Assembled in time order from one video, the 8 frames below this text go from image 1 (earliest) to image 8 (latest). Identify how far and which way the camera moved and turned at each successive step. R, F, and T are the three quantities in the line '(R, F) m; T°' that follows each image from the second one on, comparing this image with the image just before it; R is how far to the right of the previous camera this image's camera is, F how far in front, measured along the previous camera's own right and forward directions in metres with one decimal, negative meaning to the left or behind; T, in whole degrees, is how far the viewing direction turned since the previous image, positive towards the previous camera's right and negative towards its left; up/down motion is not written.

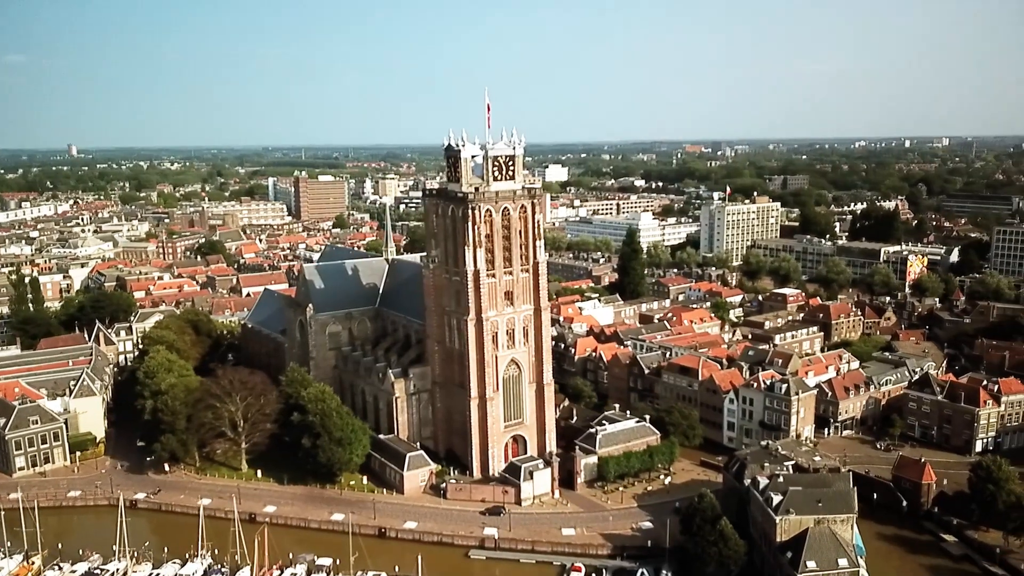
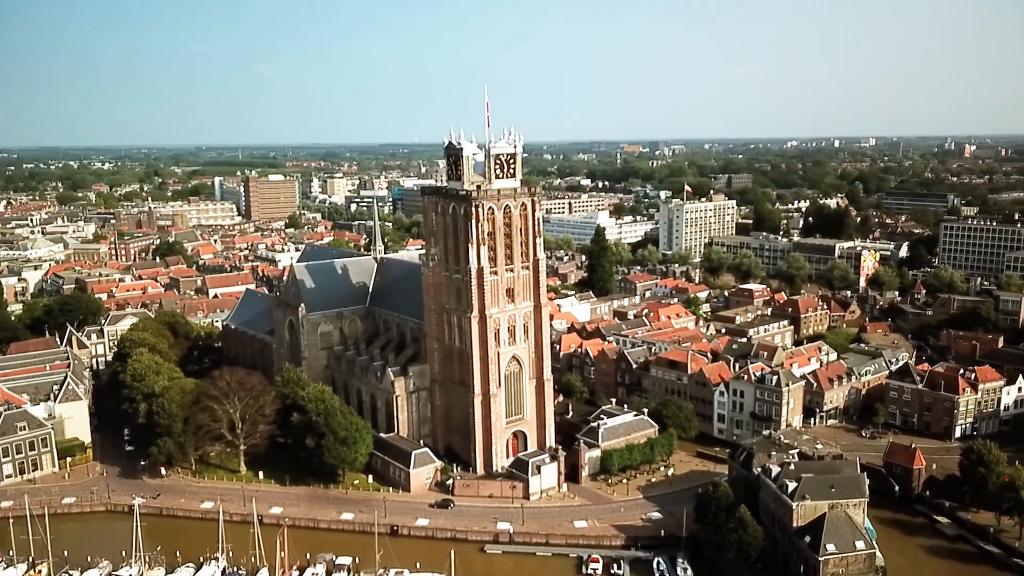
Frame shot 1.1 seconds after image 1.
(-3.1, -0.2) m; +4°
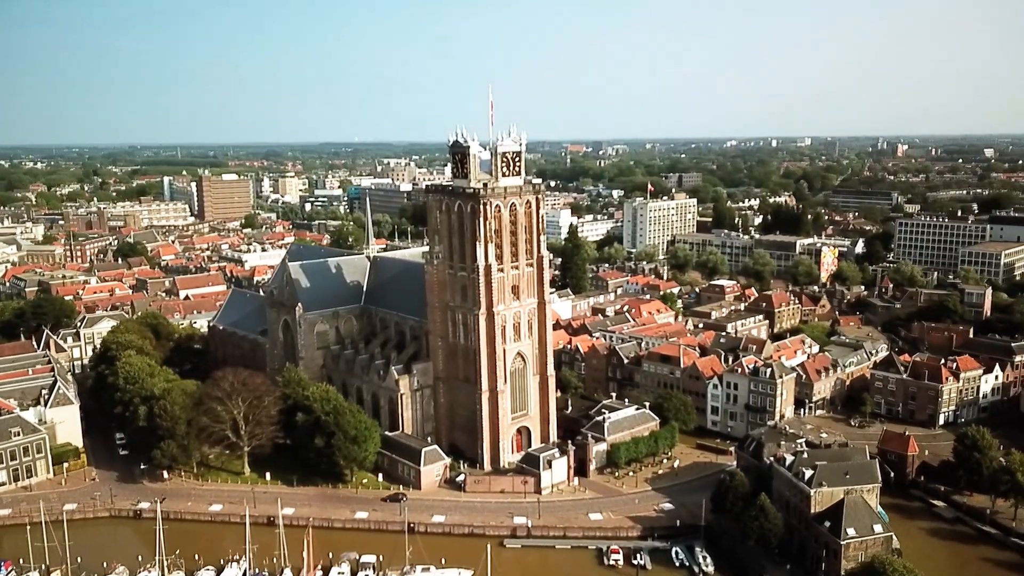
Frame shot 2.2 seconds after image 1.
(-3.2, -0.2) m; +3°
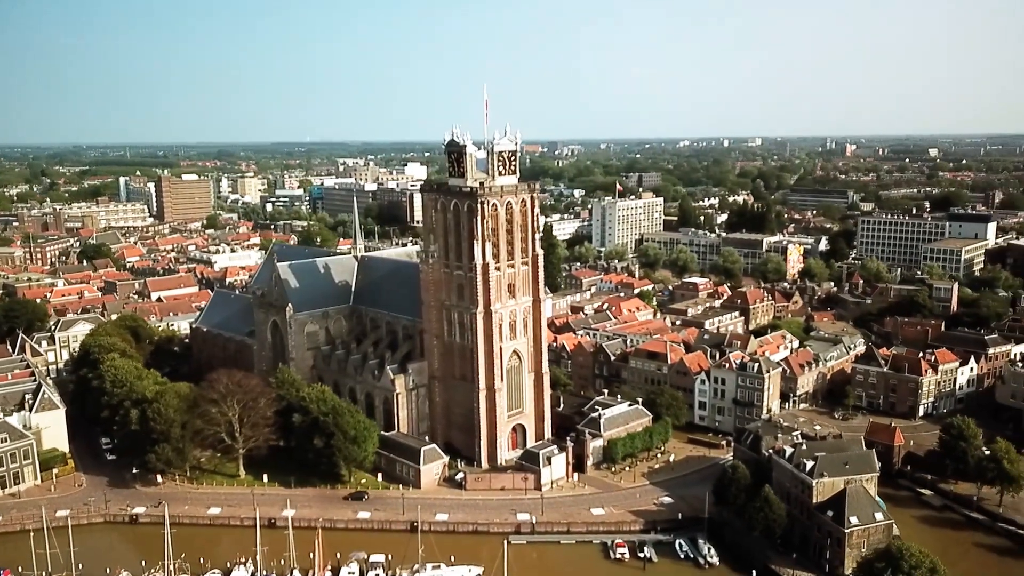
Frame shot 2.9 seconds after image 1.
(-2.1, -0.2) m; +3°
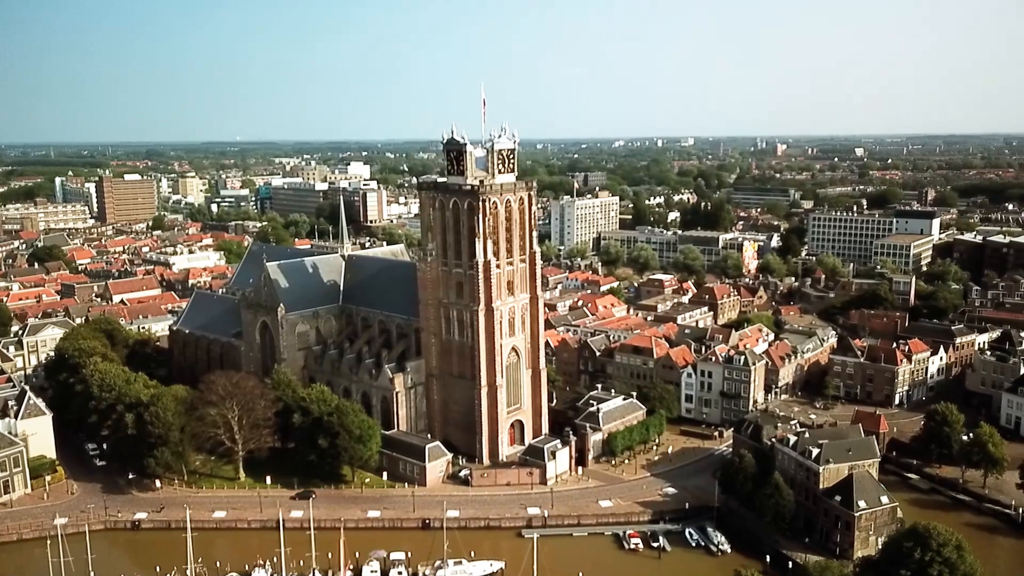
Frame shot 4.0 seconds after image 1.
(-3.2, -0.3) m; +4°
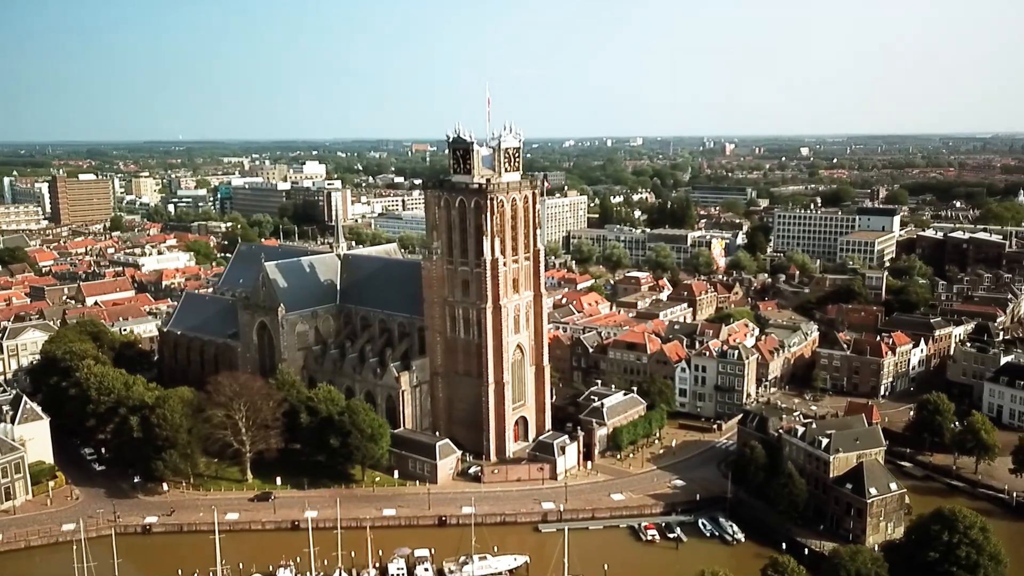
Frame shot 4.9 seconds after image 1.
(-2.8, -0.3) m; +3°
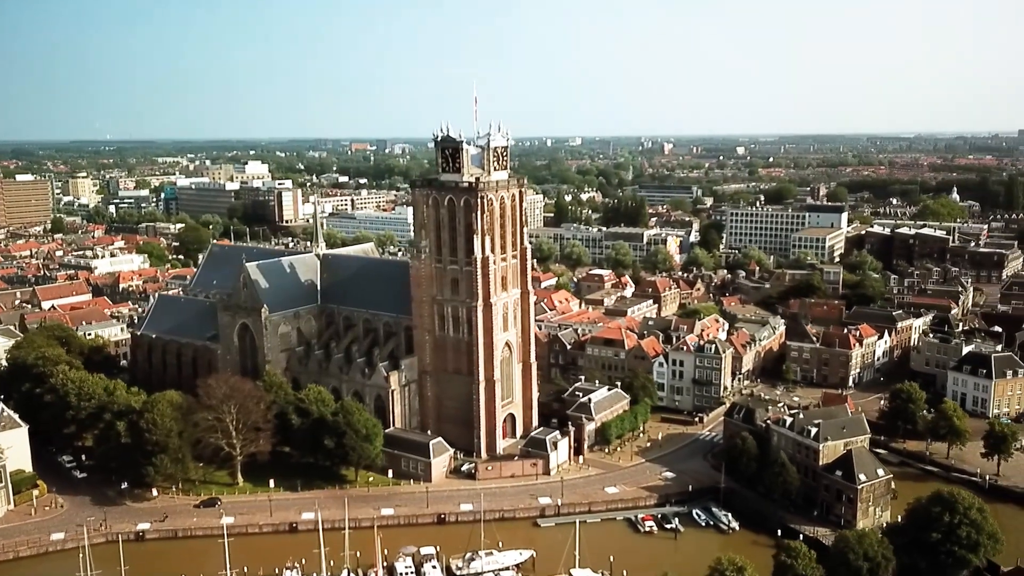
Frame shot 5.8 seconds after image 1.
(-2.5, -0.3) m; +4°
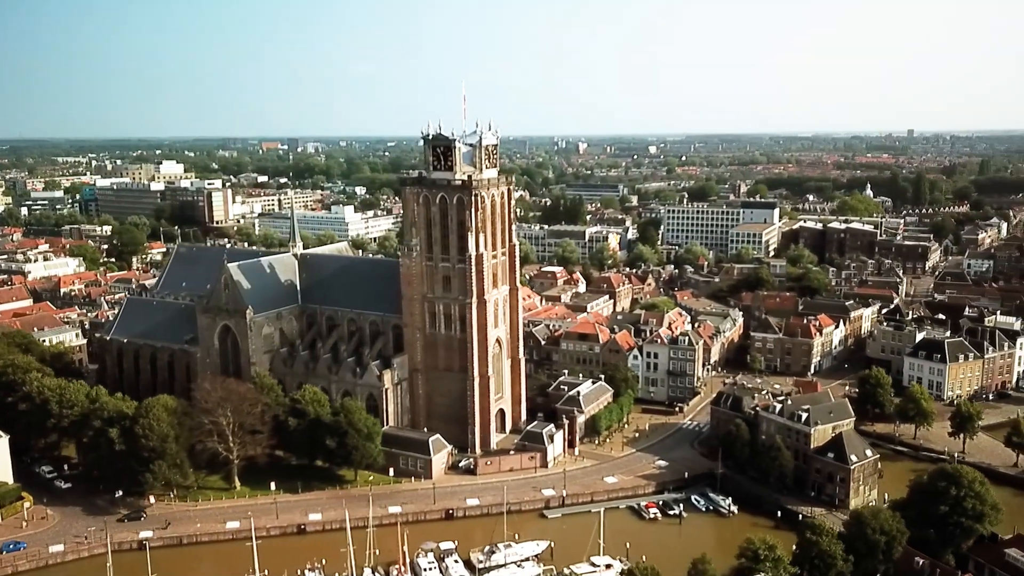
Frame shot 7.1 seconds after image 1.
(-4.0, -0.5) m; +5°
